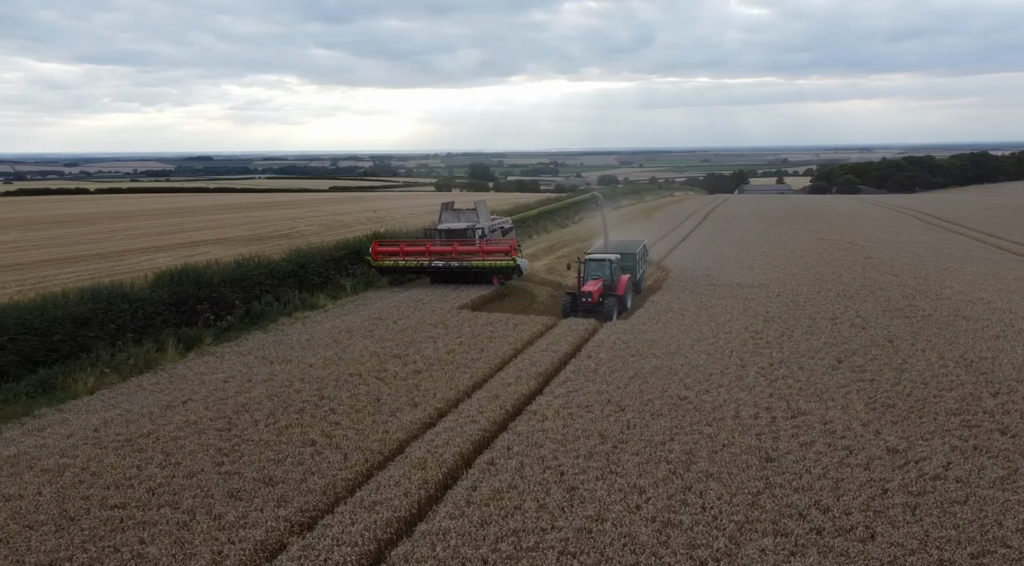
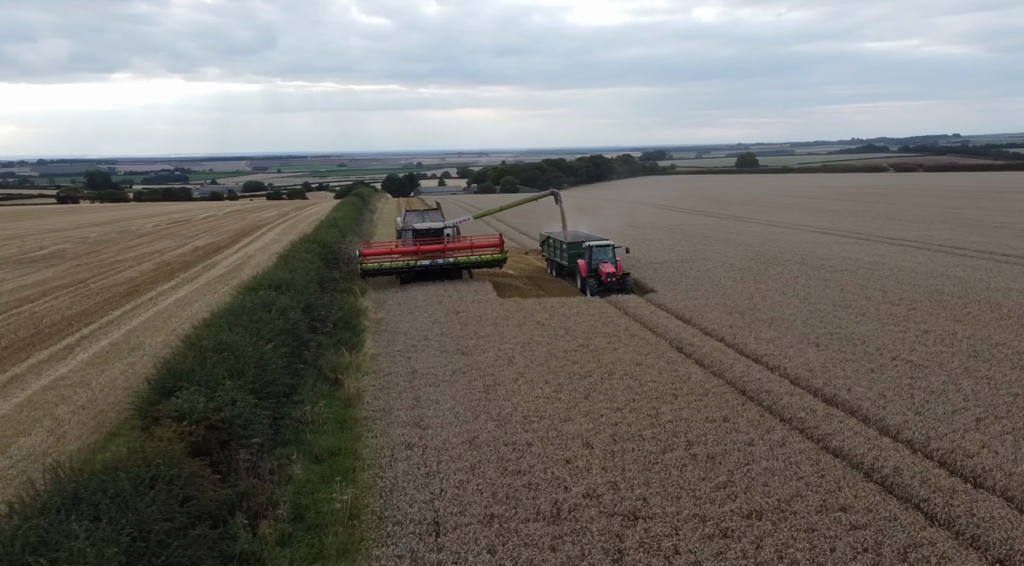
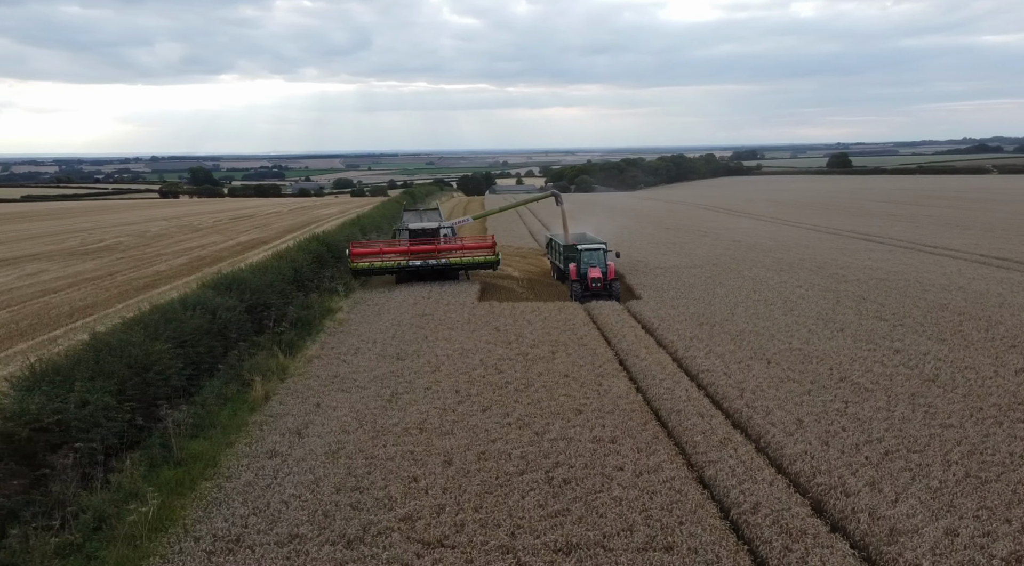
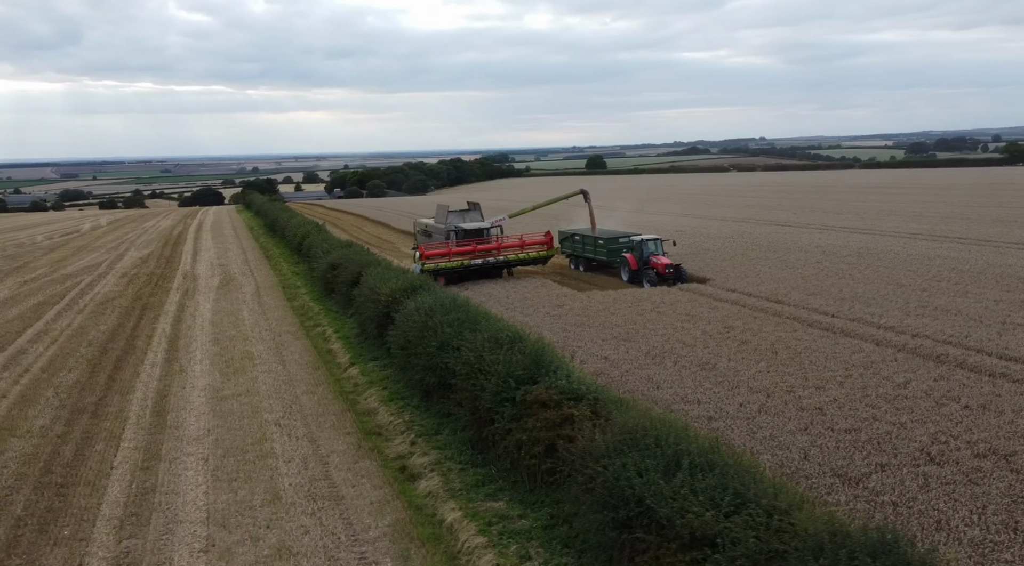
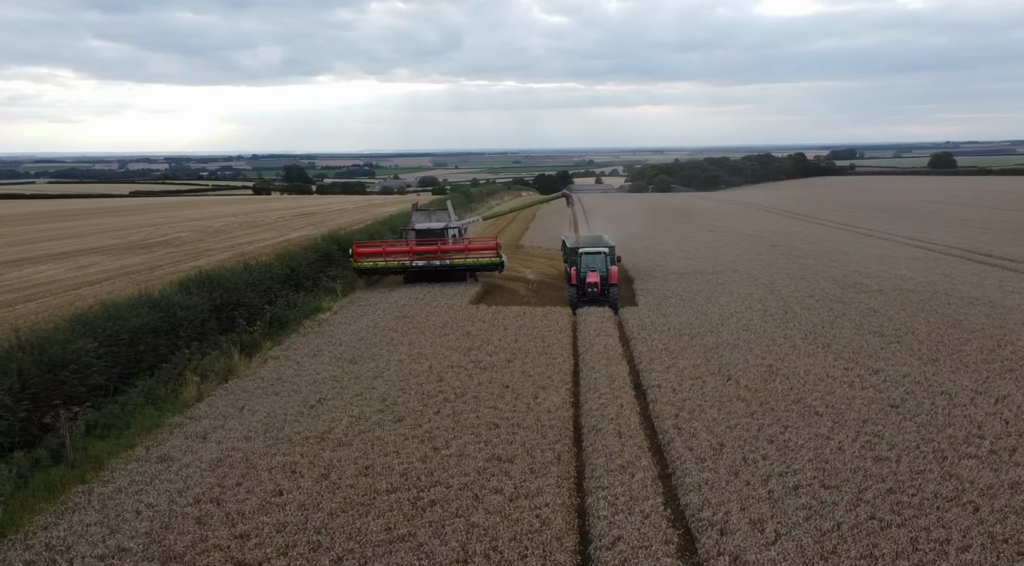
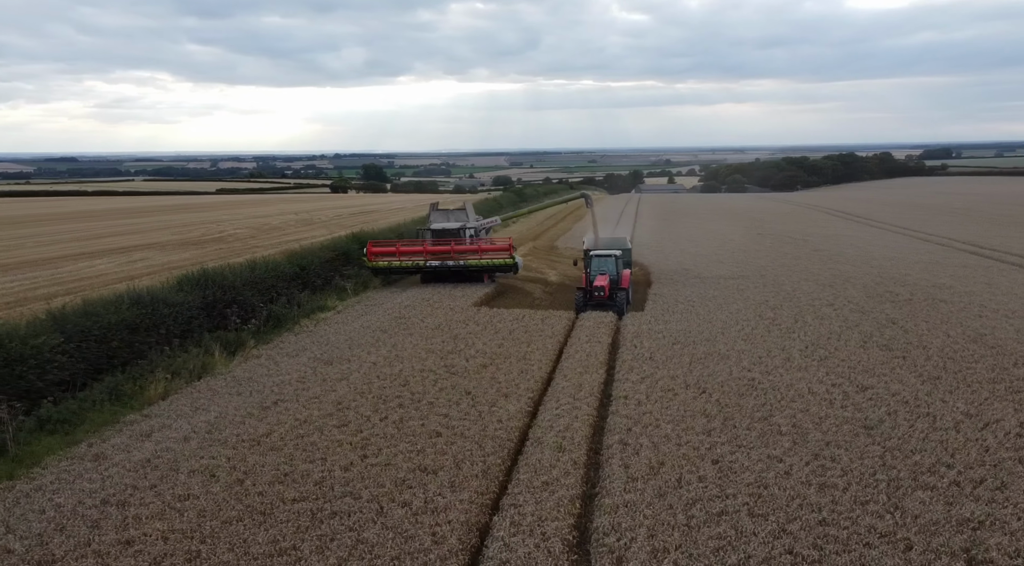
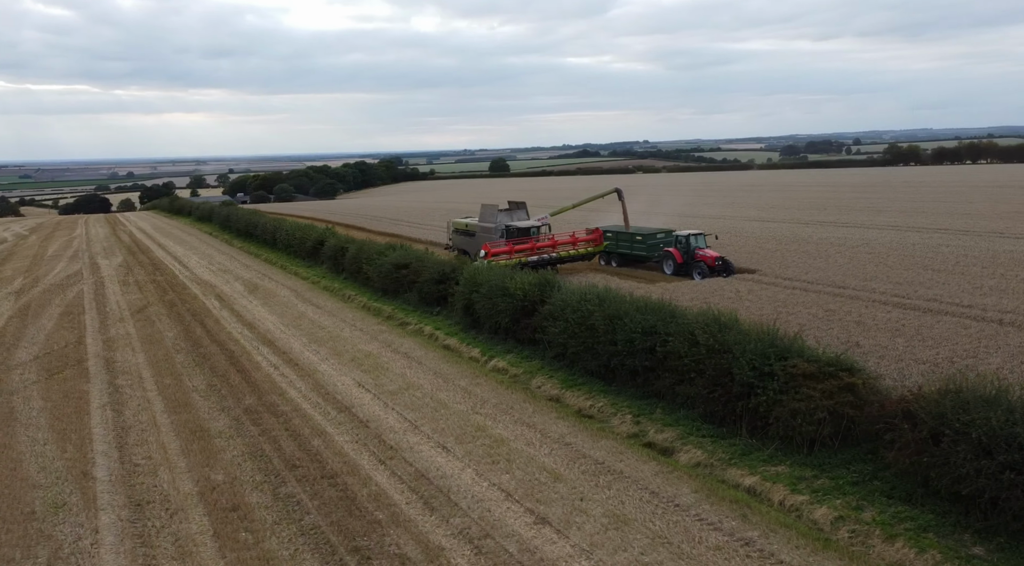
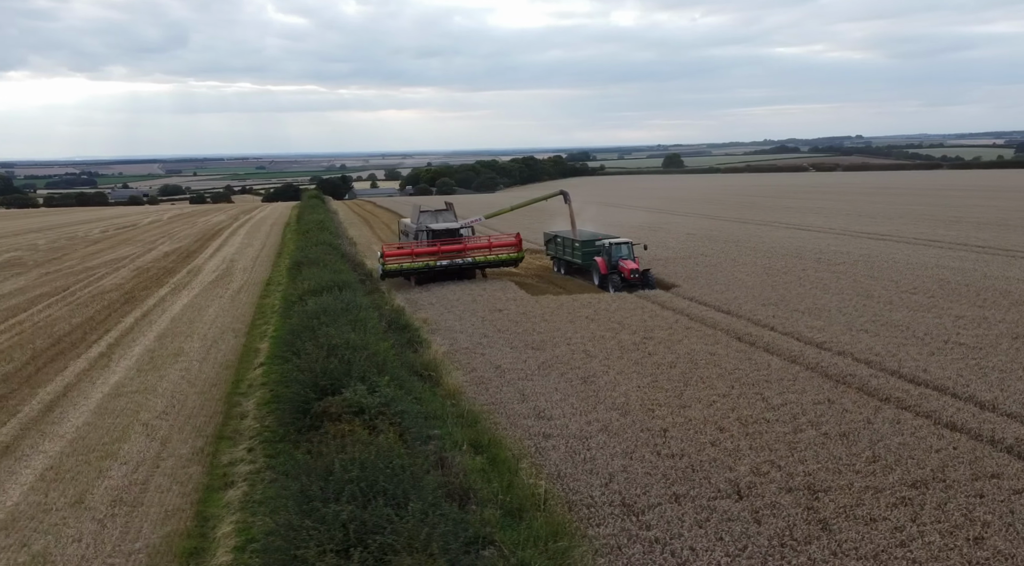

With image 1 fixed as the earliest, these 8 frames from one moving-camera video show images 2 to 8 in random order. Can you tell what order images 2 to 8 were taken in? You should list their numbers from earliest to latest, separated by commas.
6, 5, 3, 2, 8, 4, 7
